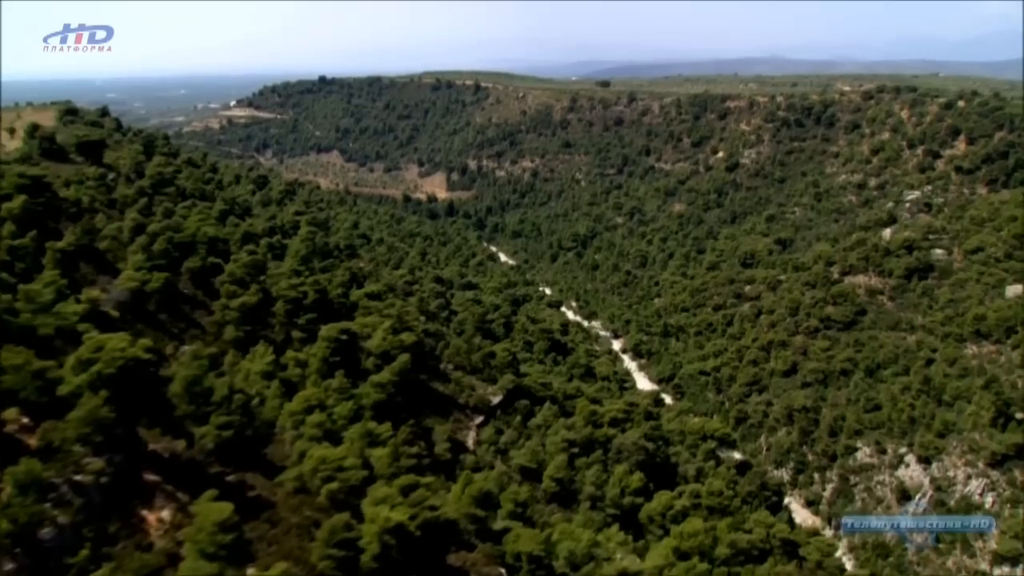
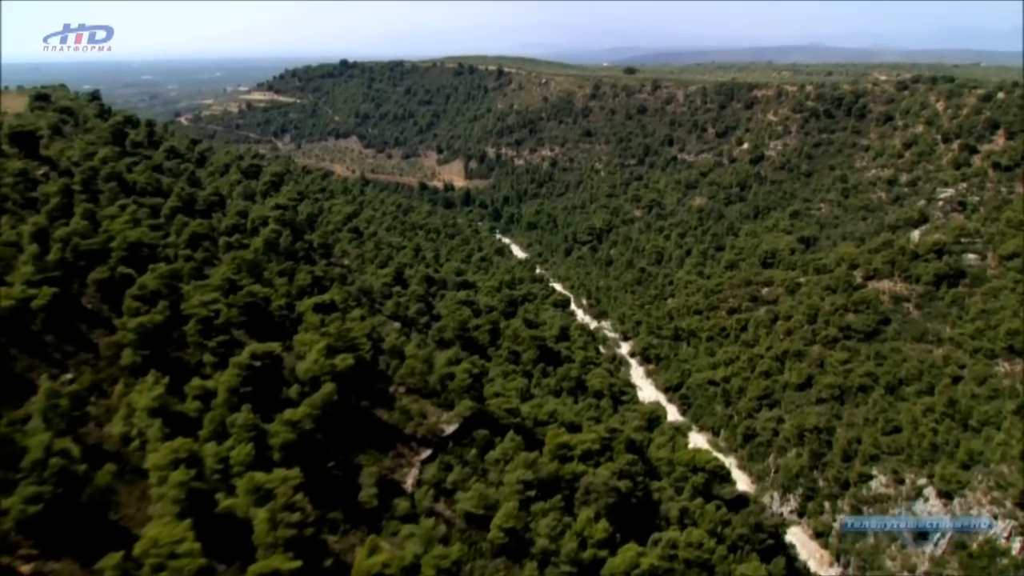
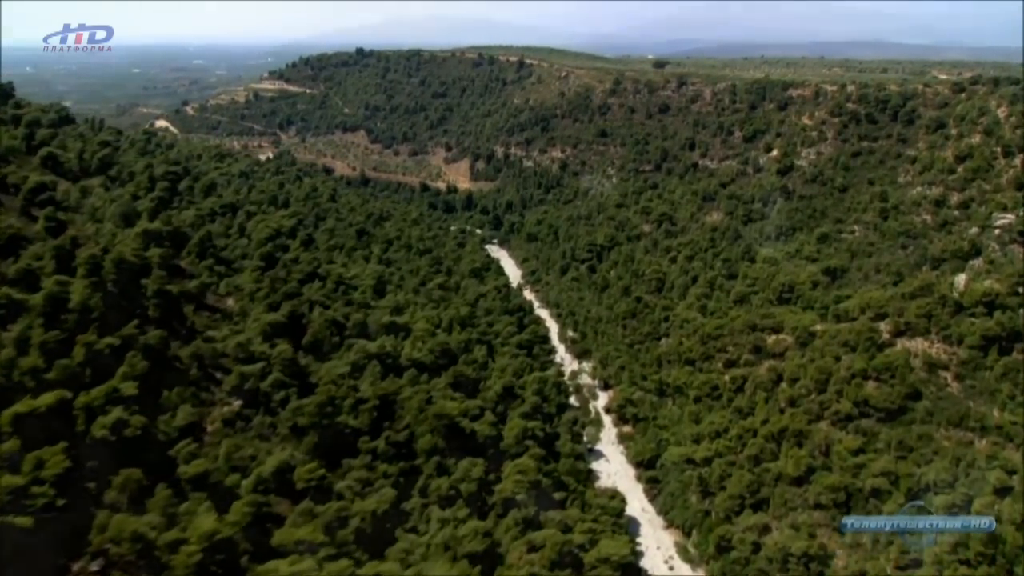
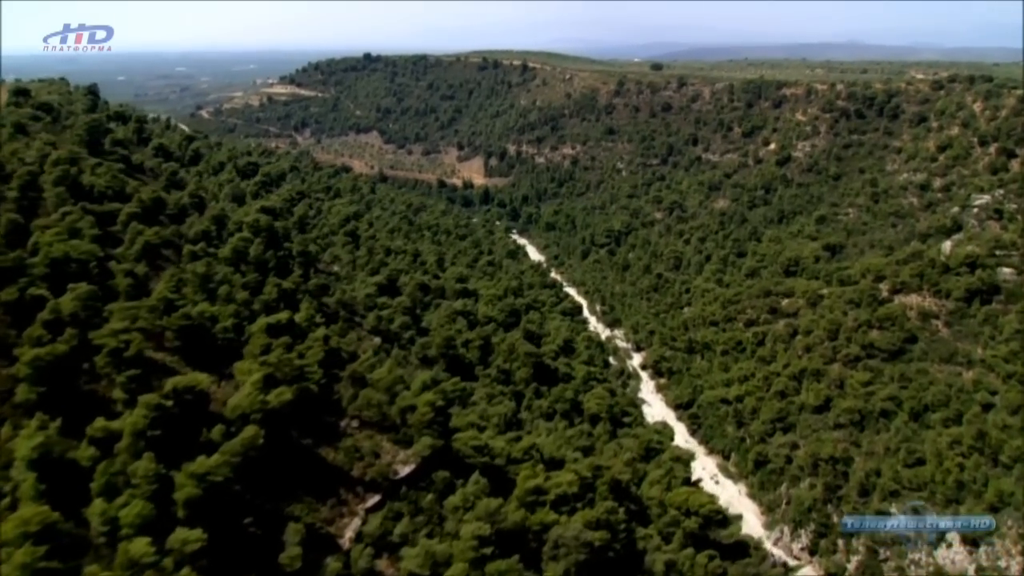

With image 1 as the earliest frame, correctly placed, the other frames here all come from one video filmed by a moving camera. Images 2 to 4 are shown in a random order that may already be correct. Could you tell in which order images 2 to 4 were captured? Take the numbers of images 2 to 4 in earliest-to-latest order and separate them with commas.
2, 4, 3
